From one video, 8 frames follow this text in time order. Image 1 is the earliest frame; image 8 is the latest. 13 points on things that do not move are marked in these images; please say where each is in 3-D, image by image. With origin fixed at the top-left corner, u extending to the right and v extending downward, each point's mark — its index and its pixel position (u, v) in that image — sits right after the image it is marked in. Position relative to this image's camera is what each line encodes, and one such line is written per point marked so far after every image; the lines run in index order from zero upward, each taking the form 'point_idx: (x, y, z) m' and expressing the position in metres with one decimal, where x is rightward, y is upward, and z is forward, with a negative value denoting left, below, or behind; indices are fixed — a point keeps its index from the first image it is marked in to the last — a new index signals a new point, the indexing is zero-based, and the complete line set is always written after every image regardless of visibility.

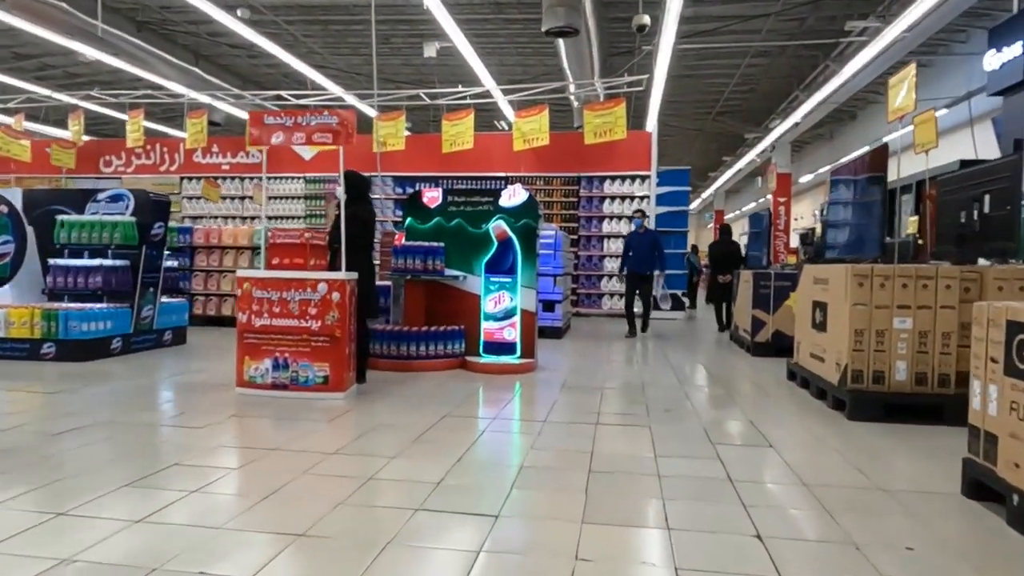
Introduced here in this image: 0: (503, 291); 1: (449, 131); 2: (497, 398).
0: (-0.1, 0.0, +5.8) m
1: (-1.1, +2.8, +11.9) m
2: (-0.1, -0.8, +5.0) m
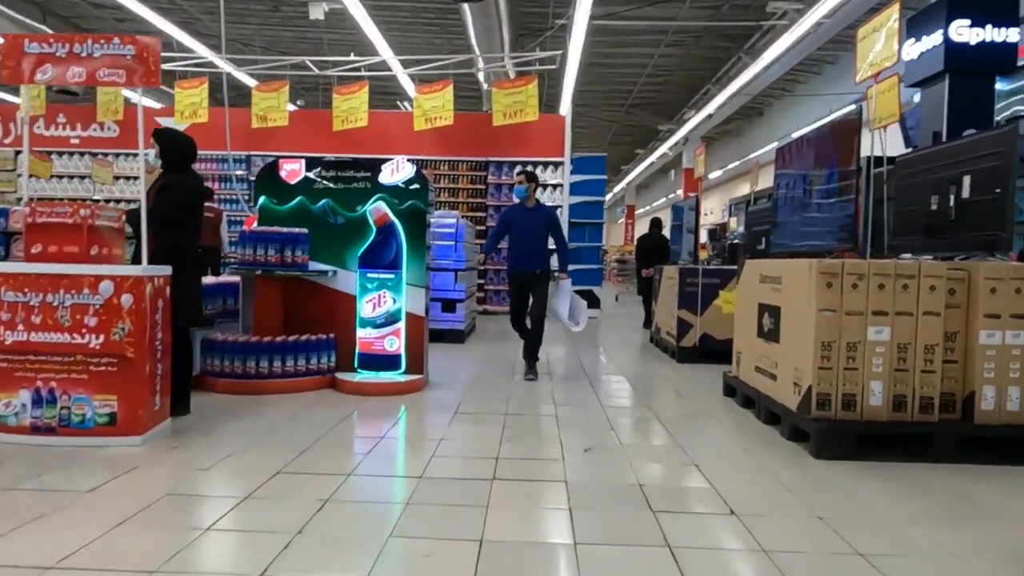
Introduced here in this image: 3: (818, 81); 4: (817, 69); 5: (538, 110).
0: (-0.9, 0.0, +4.6) m
1: (-2.7, +2.9, +10.5) m
2: (-0.8, -0.8, +3.8) m
3: (+7.7, +5.2, +16.8) m
4: (+7.6, +5.4, +16.6) m
5: (+0.4, +2.8, +10.3) m
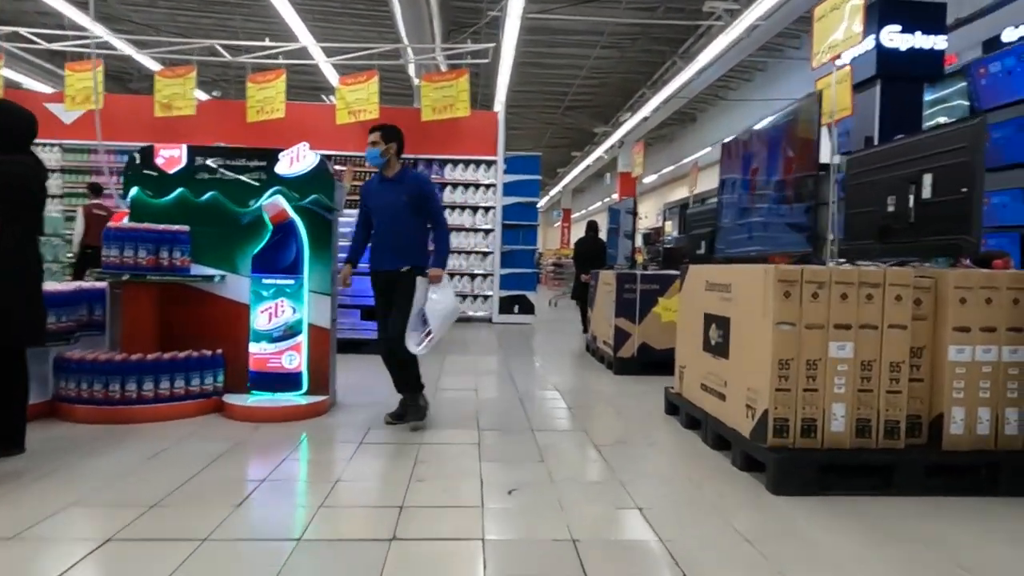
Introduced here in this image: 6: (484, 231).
0: (-1.4, -0.1, +4.0) m
1: (-3.8, +2.8, +9.7) m
2: (-1.2, -0.8, +3.2) m
3: (+6.0, +5.1, +16.9) m
4: (+5.9, +5.3, +16.7) m
5: (-0.6, +2.7, +9.8) m
6: (-0.4, +0.9, +10.5) m
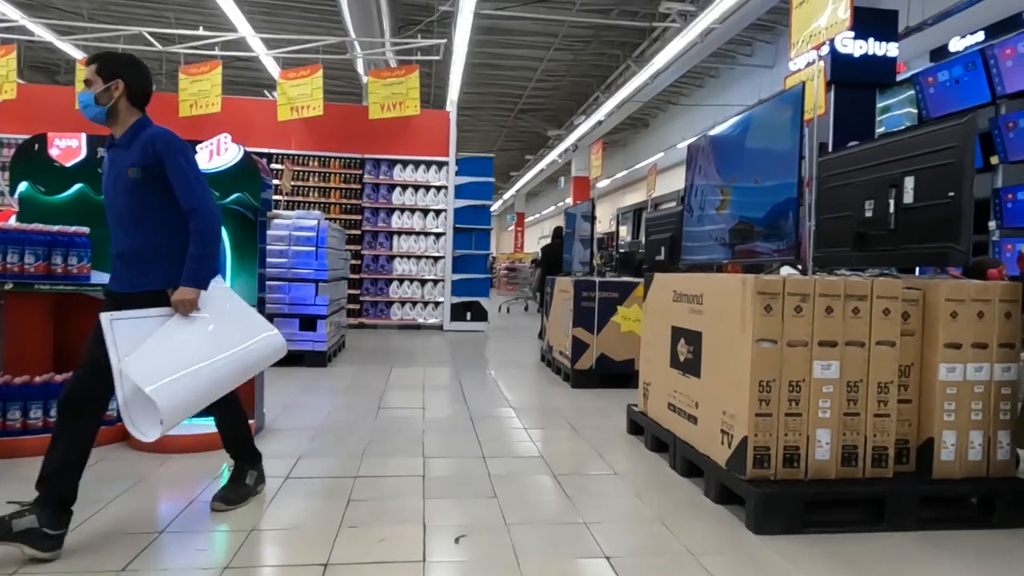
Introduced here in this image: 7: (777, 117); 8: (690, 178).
0: (-1.7, -0.1, +3.5) m
1: (-4.4, +2.7, +9.1) m
2: (-1.4, -0.9, +2.7) m
3: (+4.8, +5.0, +17.0) m
4: (+4.7, +5.2, +16.7) m
5: (-1.3, +2.6, +9.3) m
6: (-1.2, +0.8, +10.1) m
7: (+1.2, +0.8, +2.9) m
8: (+1.1, +0.7, +4.0) m
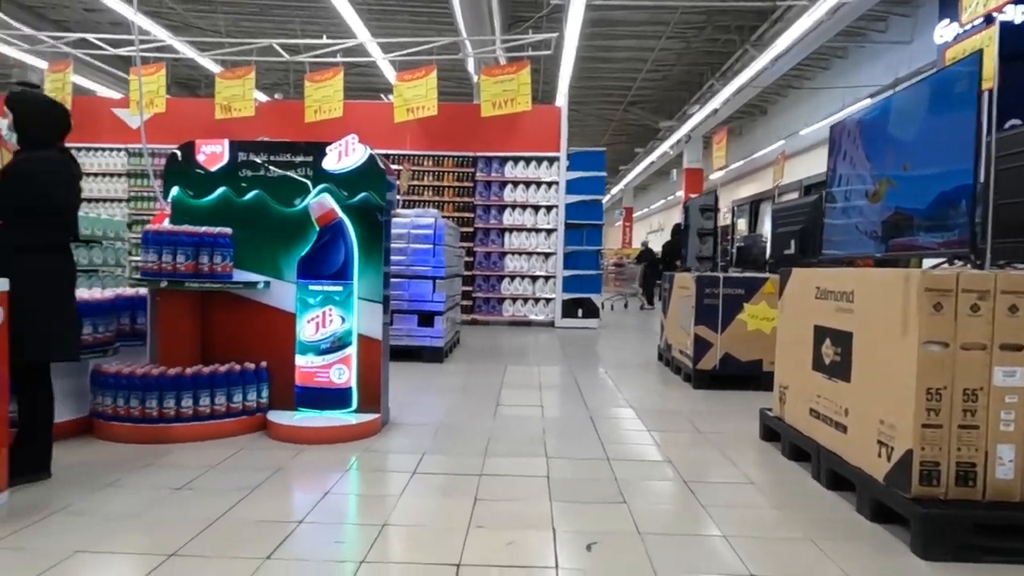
0: (-1.0, -0.1, +3.6) m
1: (-2.9, +2.8, +9.5) m
2: (-0.9, -0.9, +2.8) m
3: (+7.5, +5.1, +15.9) m
4: (+7.4, +5.3, +15.6) m
5: (+0.3, +2.7, +9.3) m
6: (+0.5, +0.9, +10.0) m
7: (+1.7, +0.8, +2.6) m
8: (+1.8, +0.7, +3.7) m
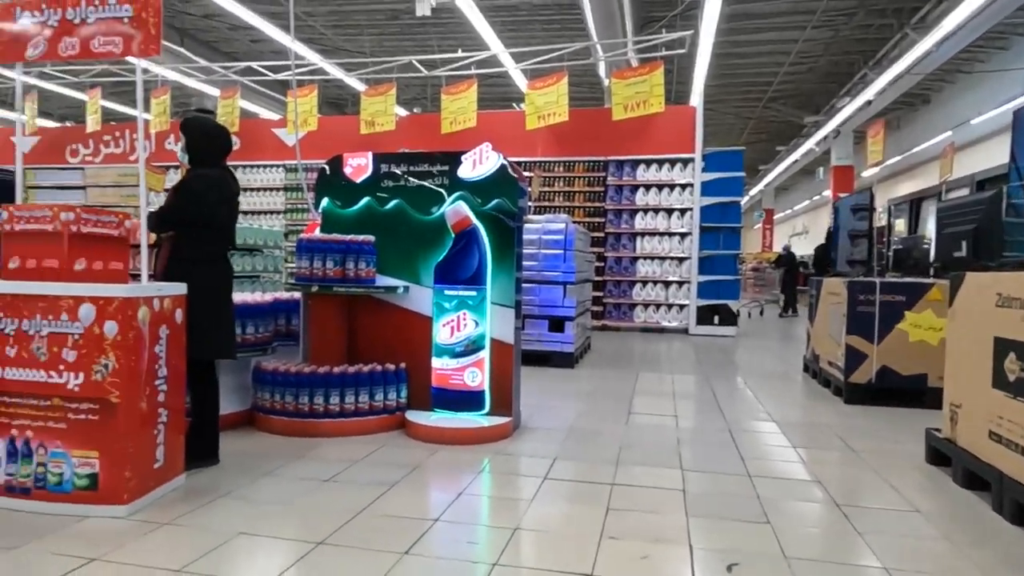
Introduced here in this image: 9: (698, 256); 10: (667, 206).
0: (-0.3, -0.1, +3.7) m
1: (-1.0, +2.7, +9.9) m
2: (-0.3, -0.9, +2.9) m
3: (+10.5, +4.9, +14.1) m
4: (+10.3, +5.1, +13.9) m
5: (+2.1, +2.6, +9.1) m
6: (+2.5, +0.8, +9.7) m
7: (+2.2, +0.8, +2.2) m
8: (+2.5, +0.7, +3.3) m
9: (+2.7, +0.5, +9.6) m
10: (+2.3, +1.2, +9.7) m
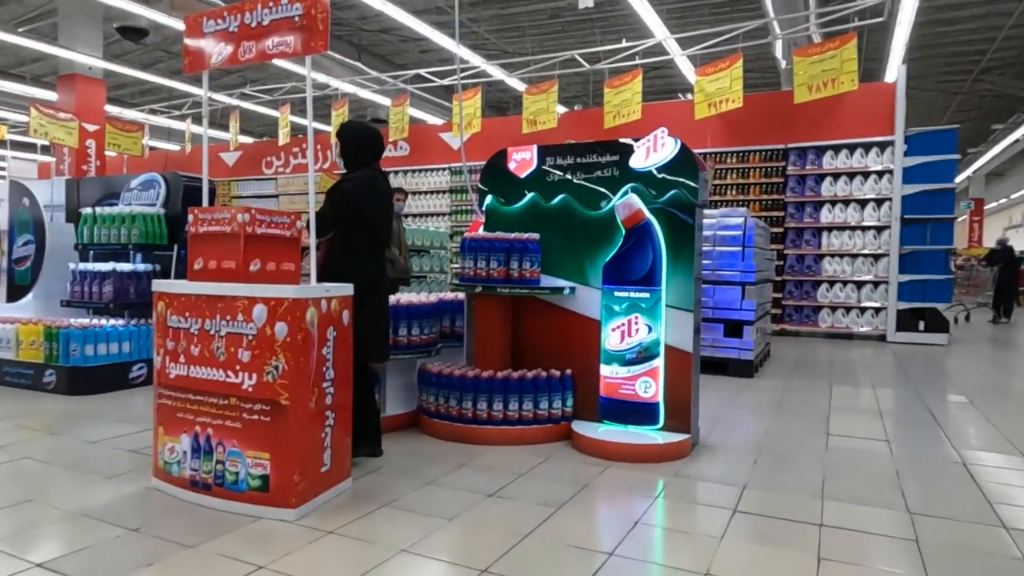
0: (+0.6, -0.1, +3.4) m
1: (+1.4, +2.7, +9.6) m
2: (+0.4, -0.9, +2.6) m
3: (+13.5, +4.9, +11.0) m
4: (+13.3, +5.1, +10.8) m
5: (+4.2, +2.6, +8.0) m
6: (+4.7, +0.8, +8.6) m
7: (+2.7, +0.7, +1.3) m
8: (+3.2, +0.6, +2.3) m
9: (+4.9, +0.5, +8.4) m
10: (+4.5, +1.2, +8.6) m
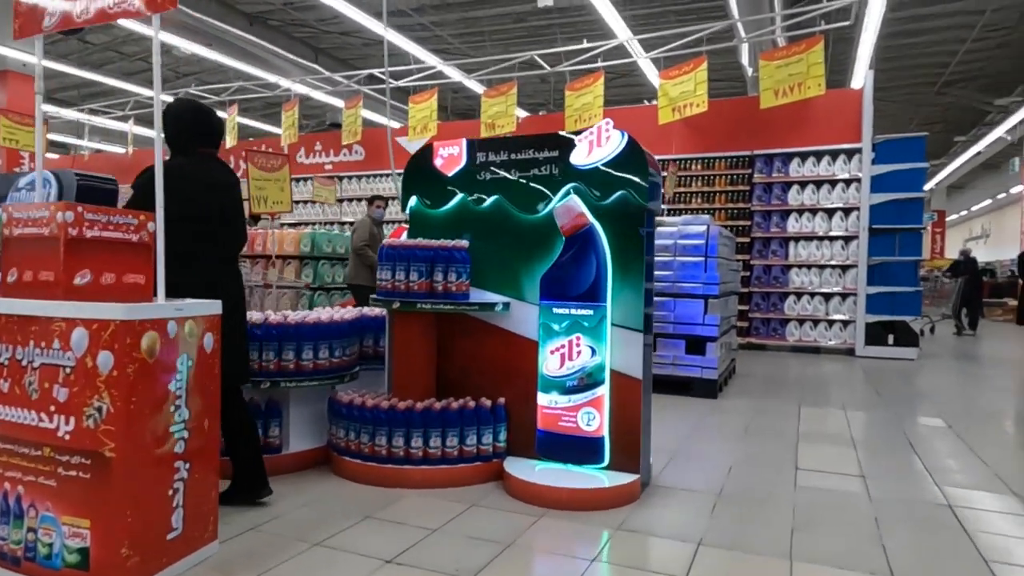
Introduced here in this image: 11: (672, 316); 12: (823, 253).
0: (+0.3, -0.2, +2.9) m
1: (+0.8, +2.5, +9.1) m
2: (+0.1, -0.9, +2.1) m
3: (+12.9, +4.7, +11.1) m
4: (+12.7, +4.9, +10.9) m
5: (+3.6, +2.4, +7.7) m
6: (+4.1, +0.6, +8.3) m
7: (+2.4, +0.7, +1.0) m
8: (+2.9, +0.6, +1.9) m
9: (+4.3, +0.3, +8.1) m
10: (+3.9, +1.0, +8.3) m
11: (+1.3, -0.2, +5.5) m
12: (+3.9, +0.4, +8.3) m
